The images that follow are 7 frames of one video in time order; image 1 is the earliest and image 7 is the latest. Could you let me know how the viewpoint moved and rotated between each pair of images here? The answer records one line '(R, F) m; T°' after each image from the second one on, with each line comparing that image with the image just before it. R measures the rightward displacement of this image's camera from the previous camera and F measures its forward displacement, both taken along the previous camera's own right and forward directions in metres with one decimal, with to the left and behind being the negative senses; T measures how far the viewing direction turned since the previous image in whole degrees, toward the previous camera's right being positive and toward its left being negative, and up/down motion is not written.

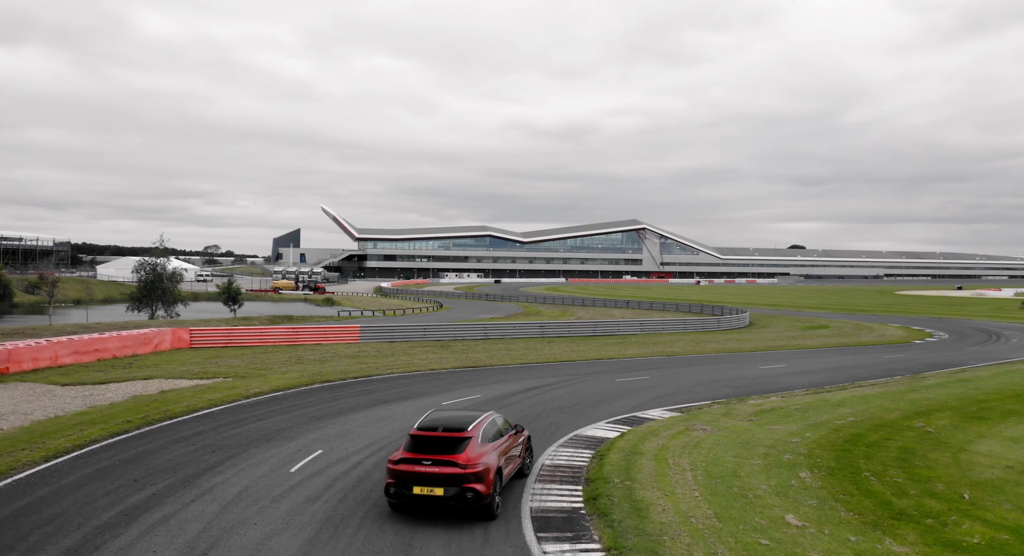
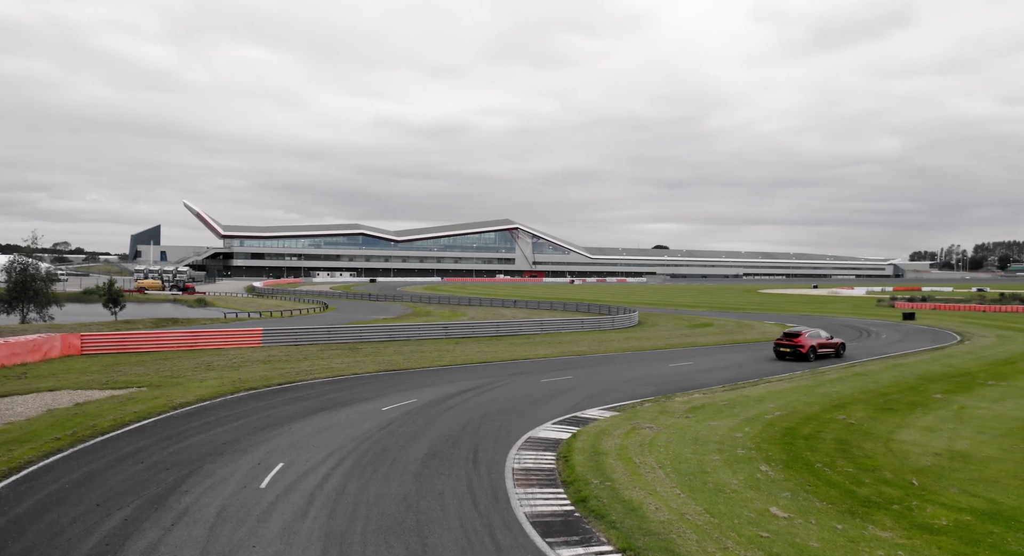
(-1.7, +0.2) m; +10°
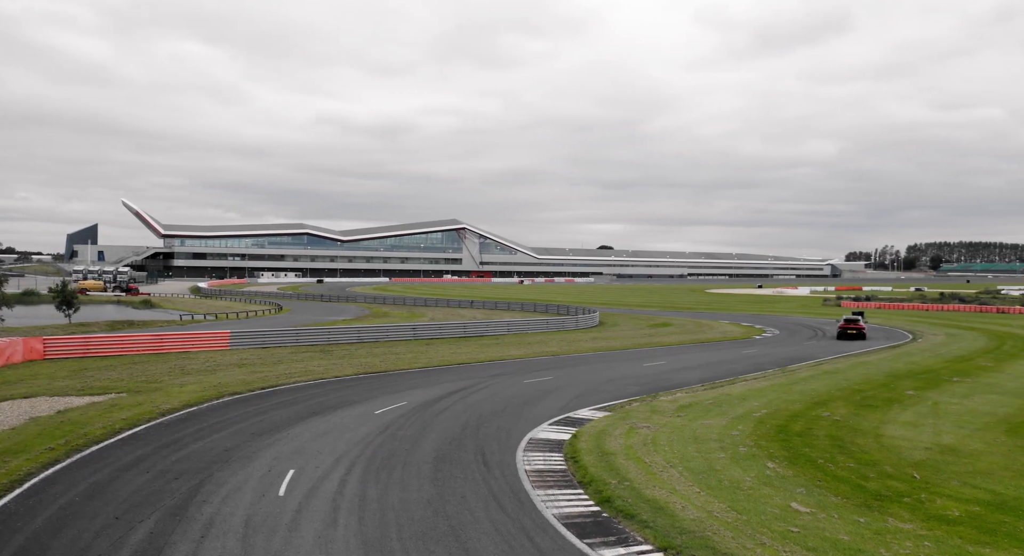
(-1.1, 0.0) m; +4°
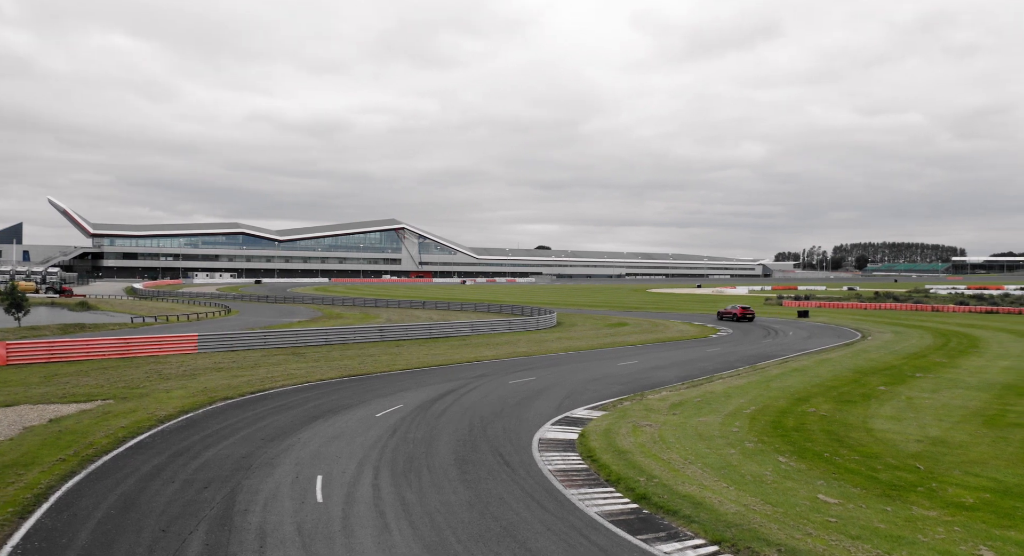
(-1.5, -0.1) m; +5°
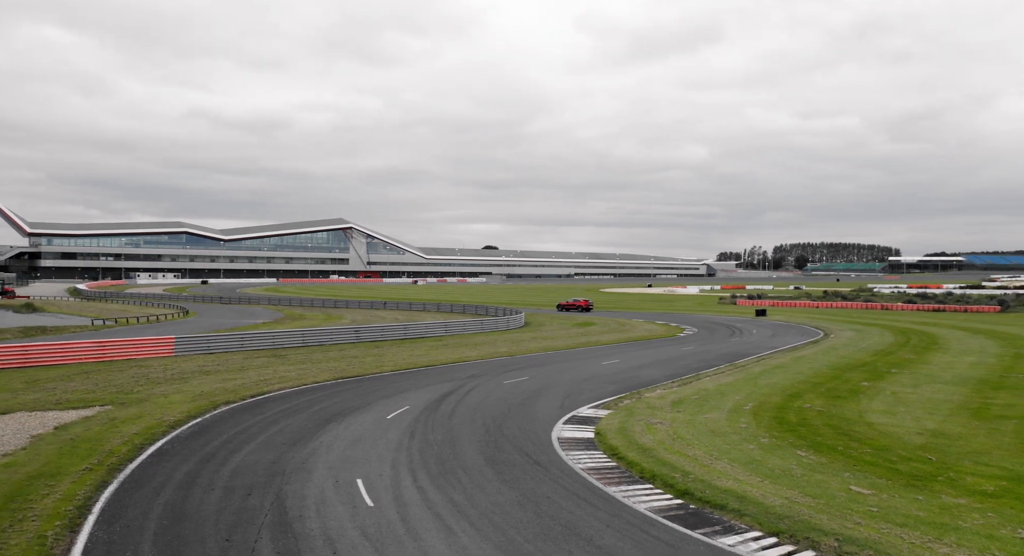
(-1.5, -0.1) m; +4°
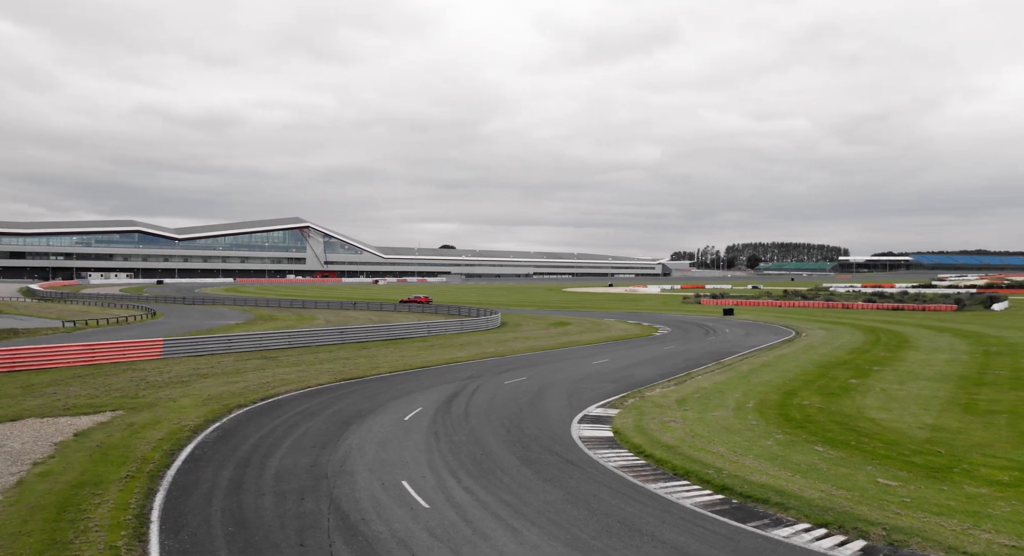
(-1.4, -0.2) m; +3°
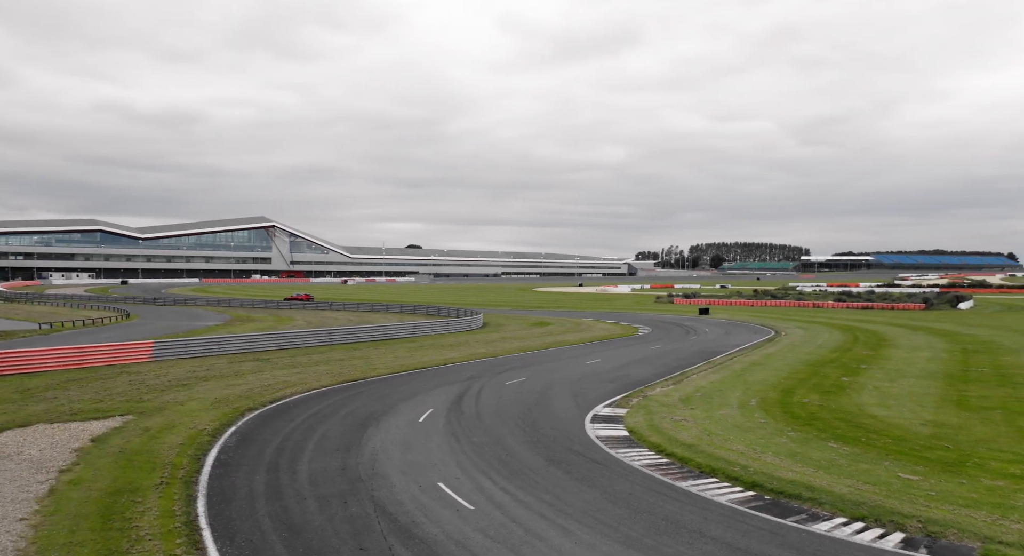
(-1.1, -0.1) m; +2°
